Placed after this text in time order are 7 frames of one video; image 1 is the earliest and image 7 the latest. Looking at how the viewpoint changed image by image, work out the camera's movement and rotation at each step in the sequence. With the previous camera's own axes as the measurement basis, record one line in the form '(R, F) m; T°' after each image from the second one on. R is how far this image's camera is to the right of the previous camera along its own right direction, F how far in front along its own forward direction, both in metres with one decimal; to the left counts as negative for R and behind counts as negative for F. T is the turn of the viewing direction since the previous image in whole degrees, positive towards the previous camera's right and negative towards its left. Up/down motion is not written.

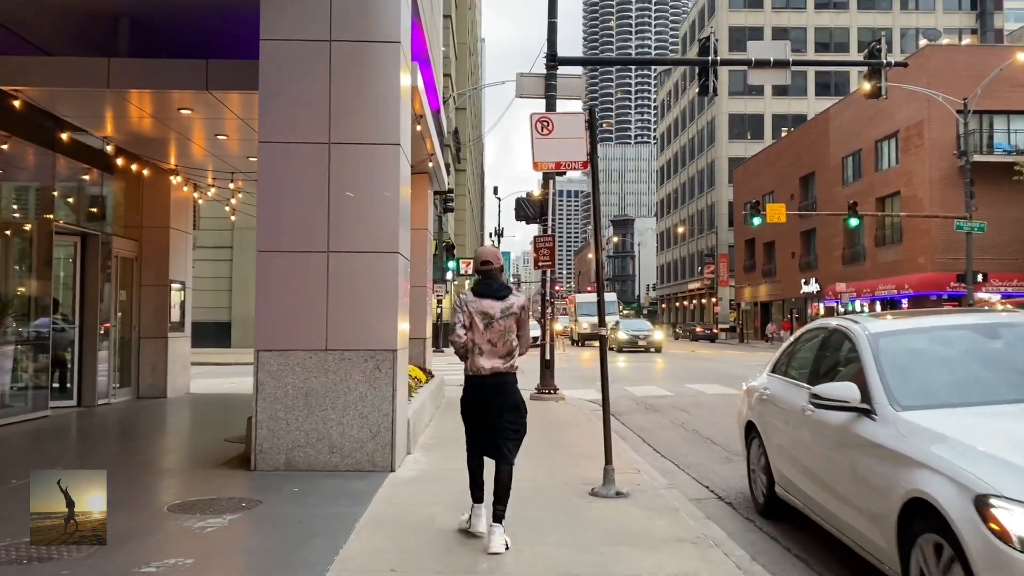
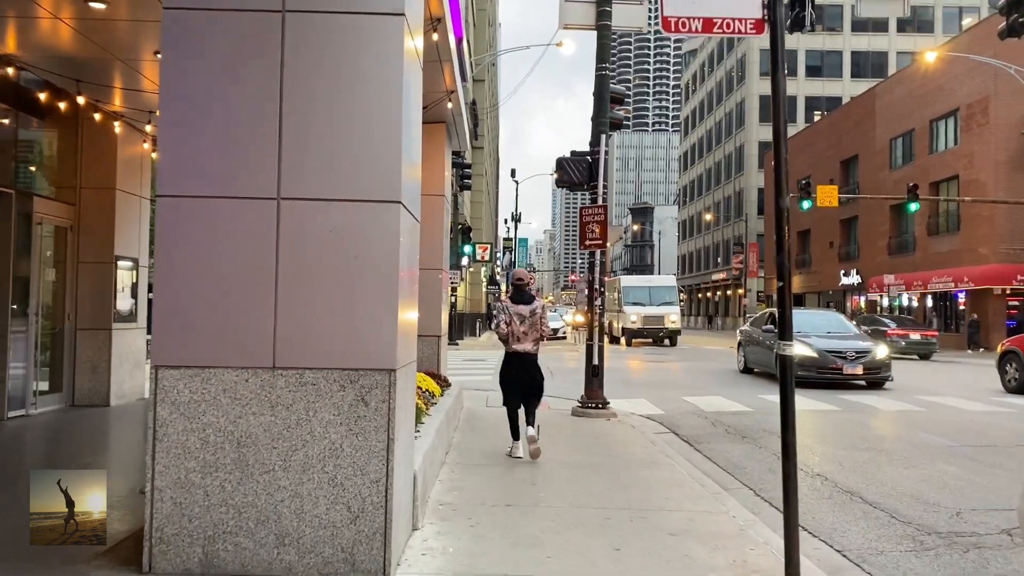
(-0.4, +3.1) m; -1°
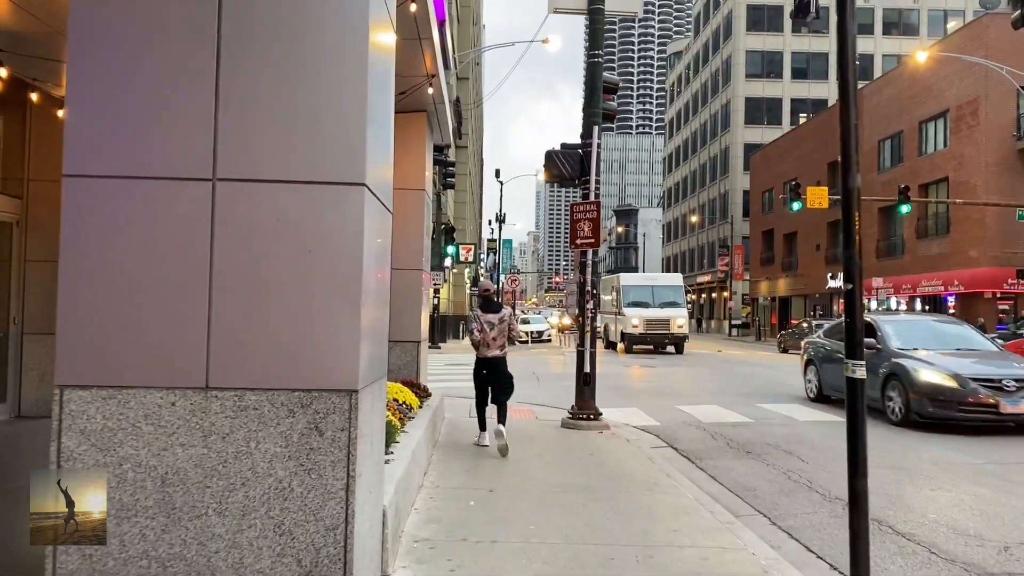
(0.0, +0.8) m; +1°
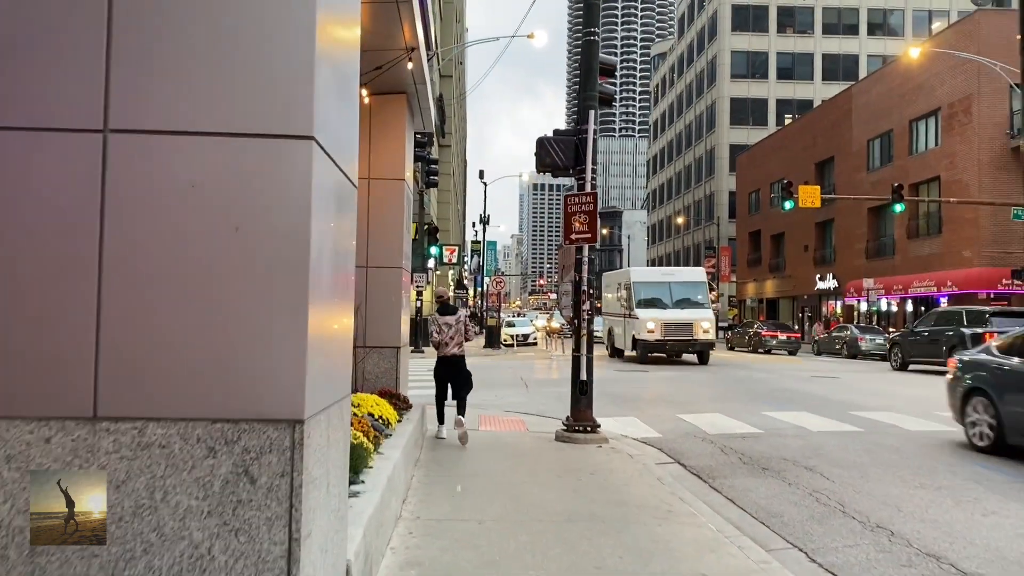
(-0.1, +0.9) m; +1°
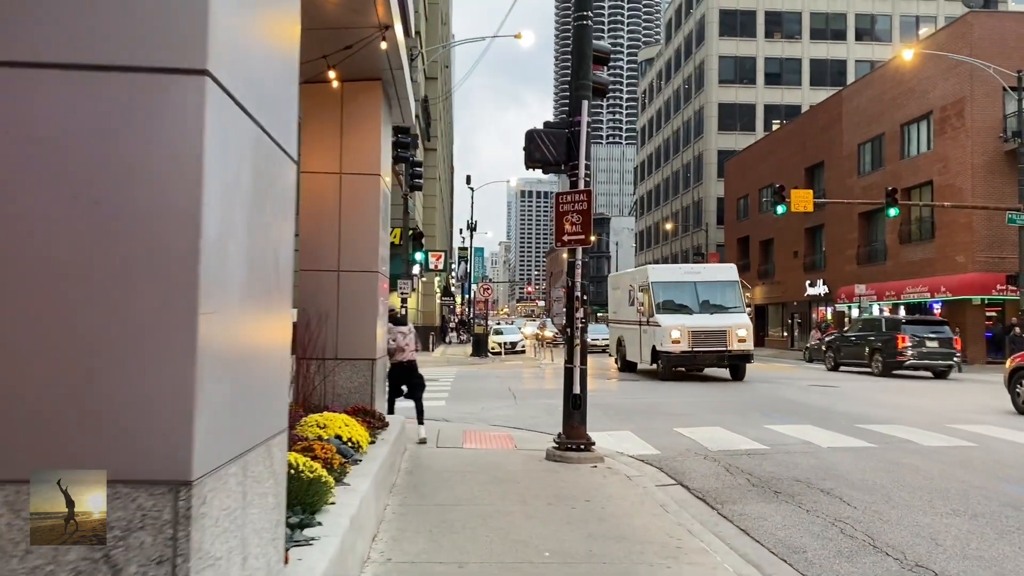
(0.0, +0.8) m; +1°
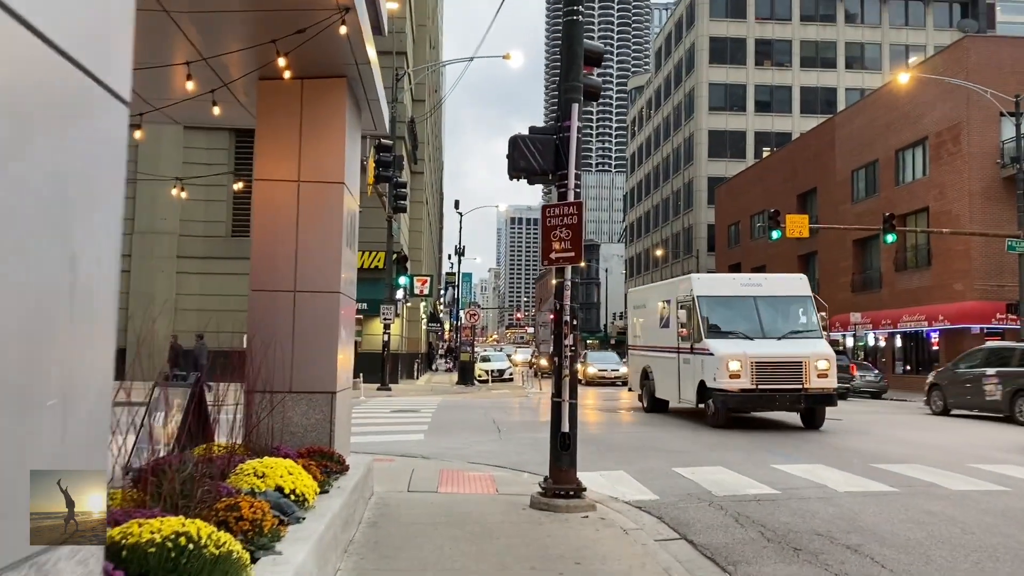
(+0.1, +1.0) m; +1°
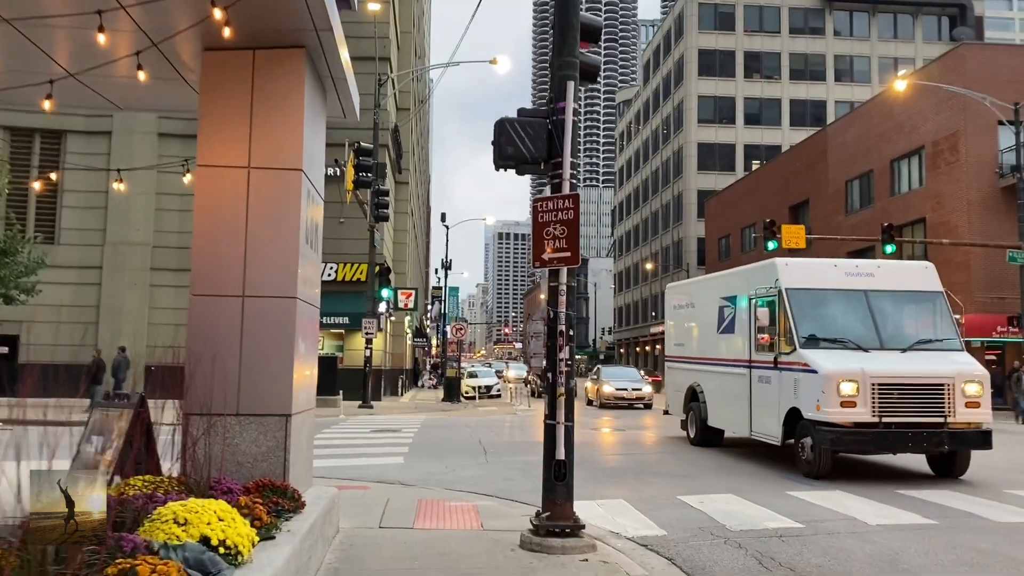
(0.0, +1.0) m; +1°
